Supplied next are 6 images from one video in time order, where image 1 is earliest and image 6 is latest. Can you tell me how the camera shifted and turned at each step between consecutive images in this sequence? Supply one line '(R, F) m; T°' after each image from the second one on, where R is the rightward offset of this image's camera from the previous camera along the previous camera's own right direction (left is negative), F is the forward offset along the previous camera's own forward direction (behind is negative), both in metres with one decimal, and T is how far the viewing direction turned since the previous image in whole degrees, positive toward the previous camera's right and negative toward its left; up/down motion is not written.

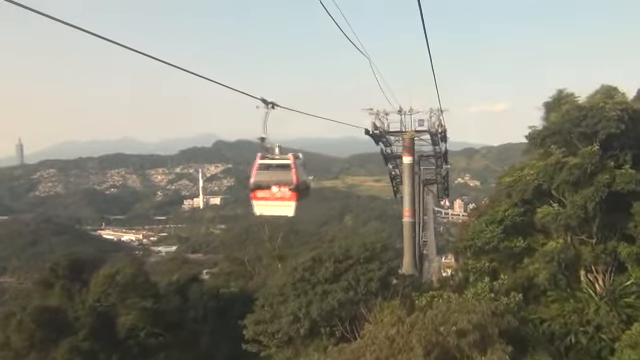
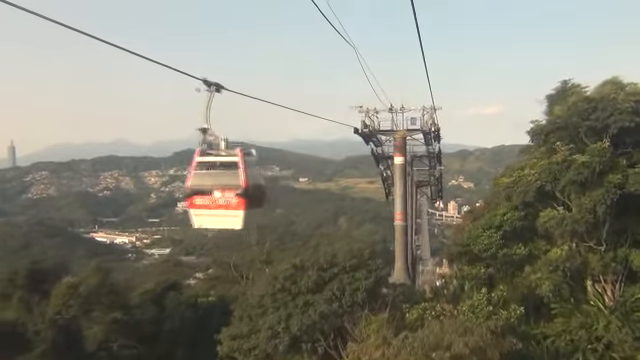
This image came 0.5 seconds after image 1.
(+0.3, +1.2) m; +1°
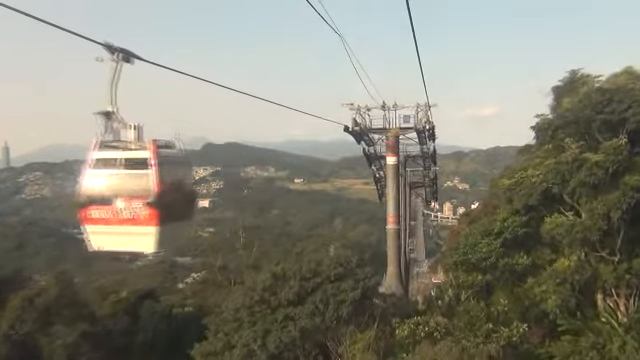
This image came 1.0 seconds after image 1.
(+0.3, +1.2) m; 0°
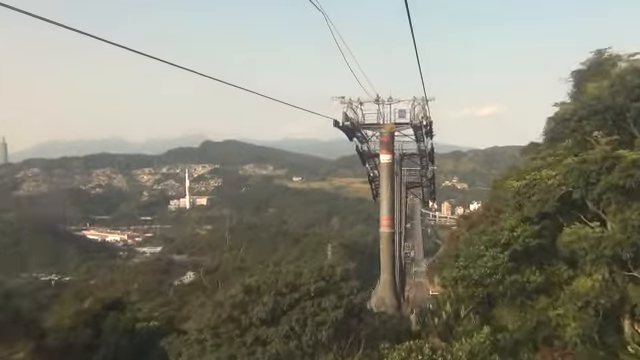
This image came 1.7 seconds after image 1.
(+0.3, +1.6) m; 0°
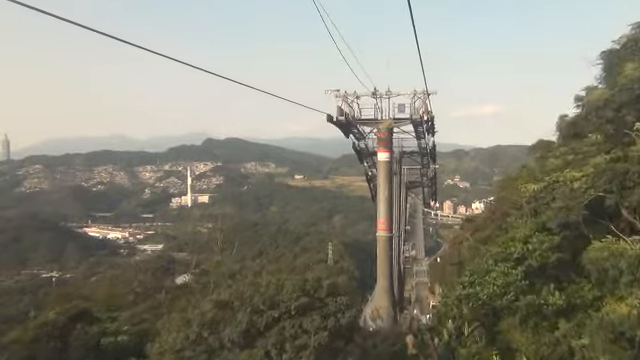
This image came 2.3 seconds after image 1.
(+0.3, +1.4) m; 0°
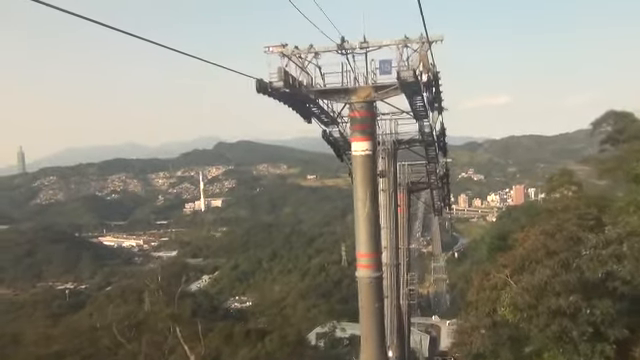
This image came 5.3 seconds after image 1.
(+1.4, +6.9) m; -1°
